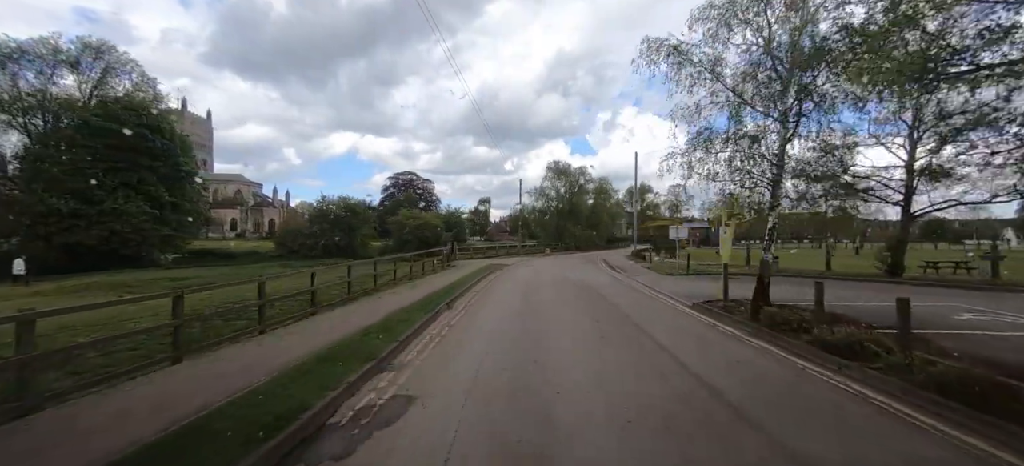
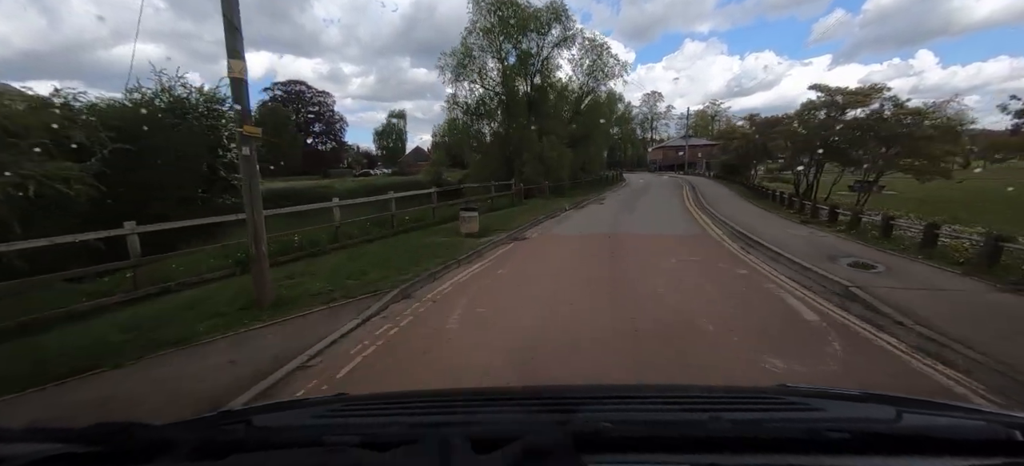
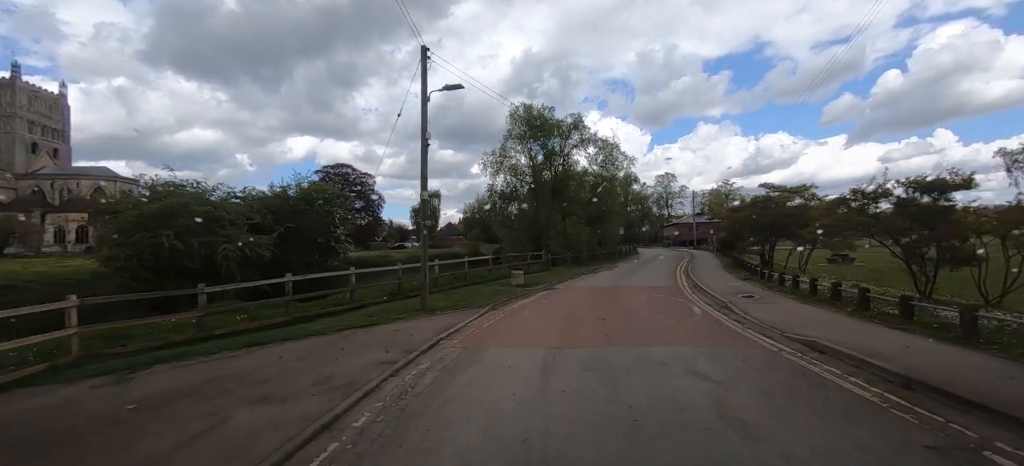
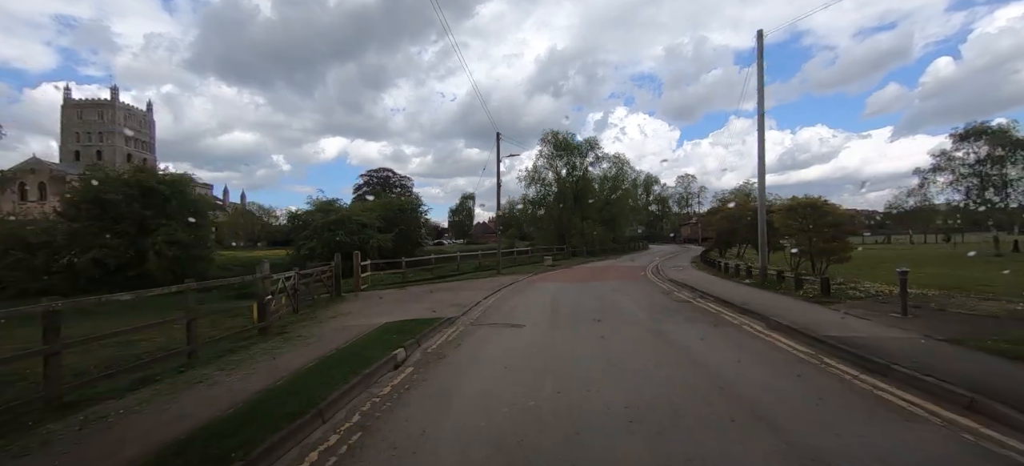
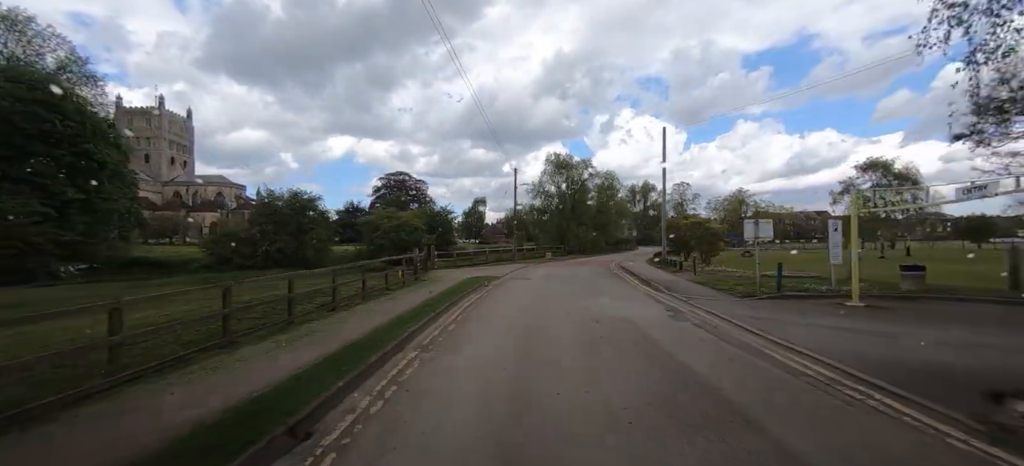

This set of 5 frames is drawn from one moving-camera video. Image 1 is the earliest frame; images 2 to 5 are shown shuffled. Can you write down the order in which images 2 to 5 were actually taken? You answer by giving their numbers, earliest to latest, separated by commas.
5, 4, 3, 2
